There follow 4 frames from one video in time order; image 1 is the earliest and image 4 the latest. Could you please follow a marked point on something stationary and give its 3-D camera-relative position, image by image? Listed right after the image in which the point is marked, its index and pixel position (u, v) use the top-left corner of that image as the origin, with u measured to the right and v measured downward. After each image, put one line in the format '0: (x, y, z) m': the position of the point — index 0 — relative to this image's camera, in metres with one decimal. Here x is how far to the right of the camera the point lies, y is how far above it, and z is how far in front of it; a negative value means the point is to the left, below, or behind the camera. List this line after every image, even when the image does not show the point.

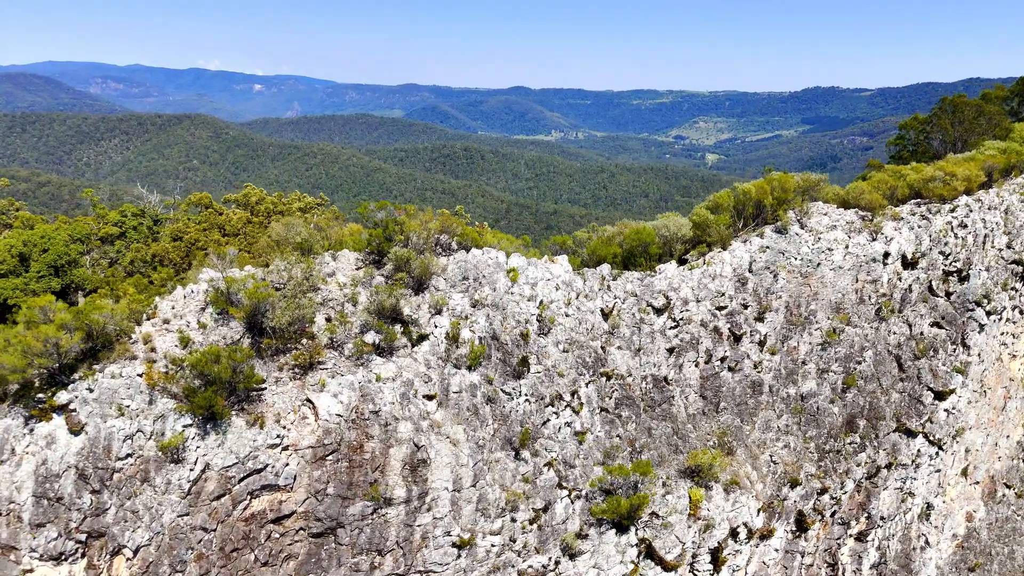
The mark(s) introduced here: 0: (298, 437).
0: (-5.0, -3.5, +17.1) m
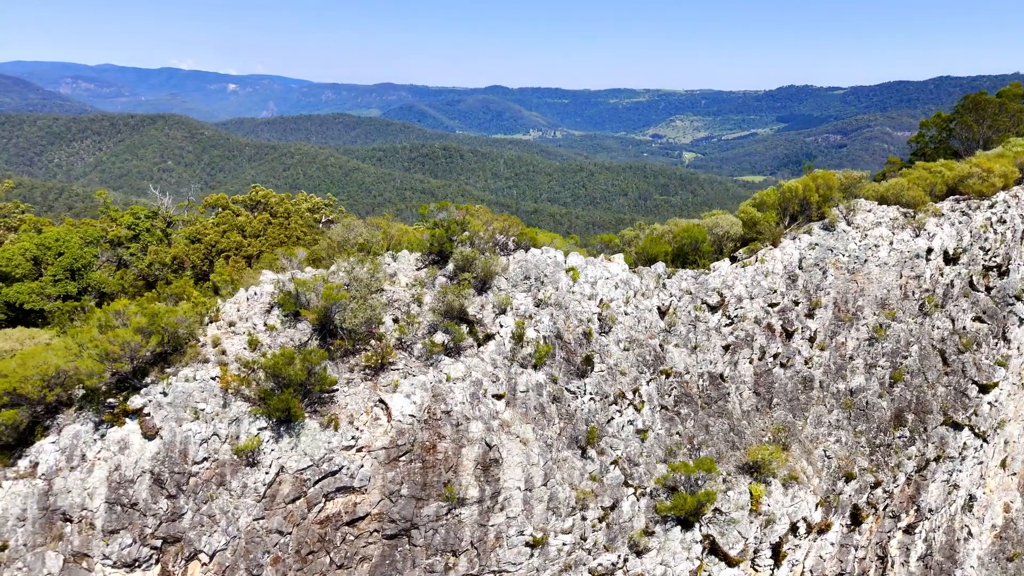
0: (-3.3, -3.5, +17.0) m
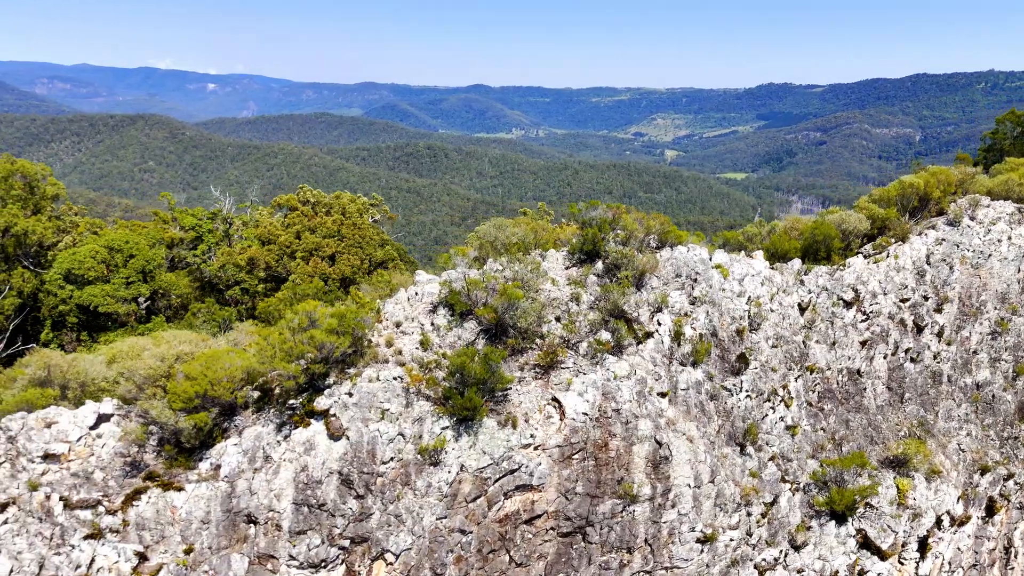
0: (+0.9, -3.4, +17.1) m
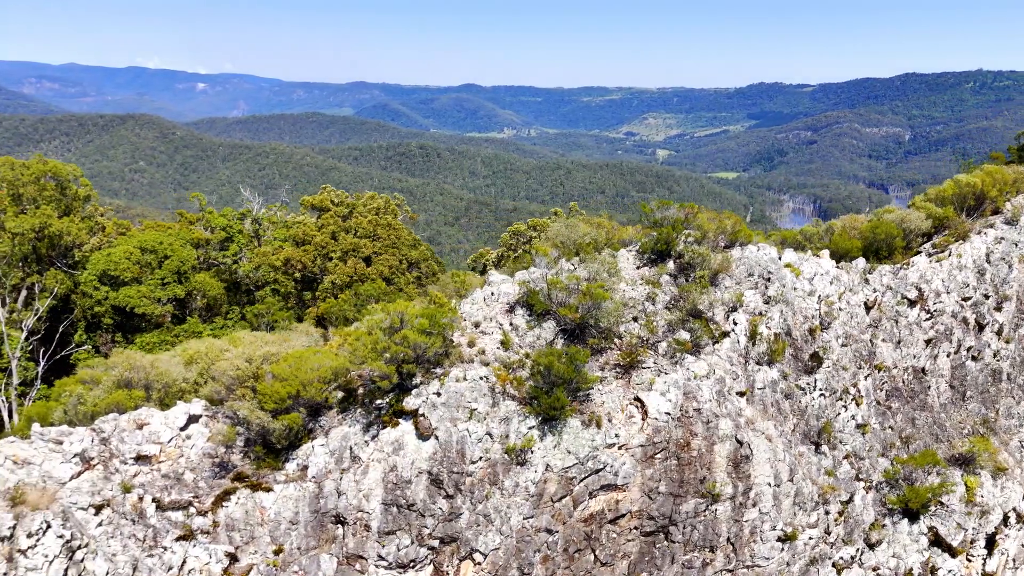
0: (+2.8, -3.4, +17.2) m
